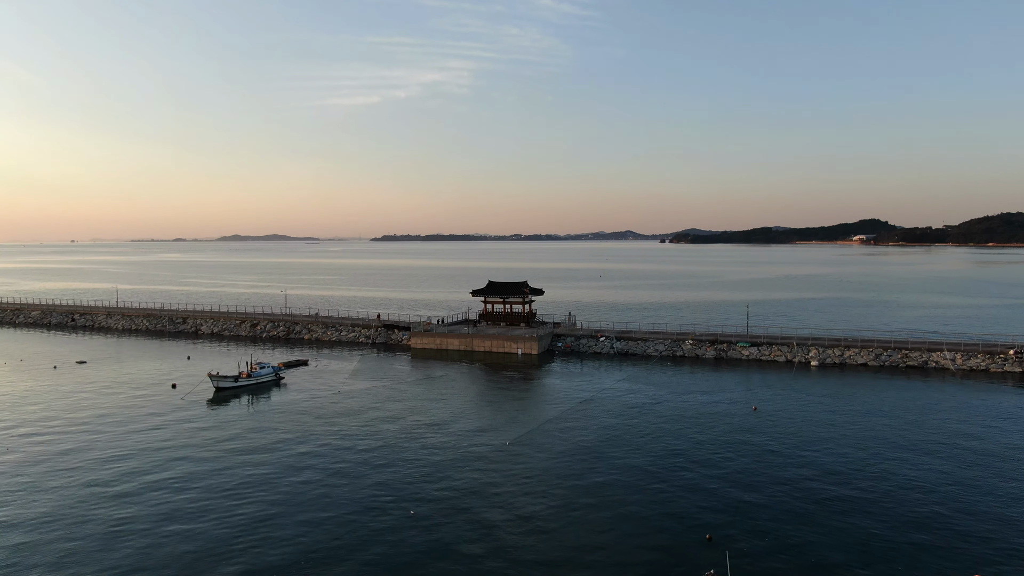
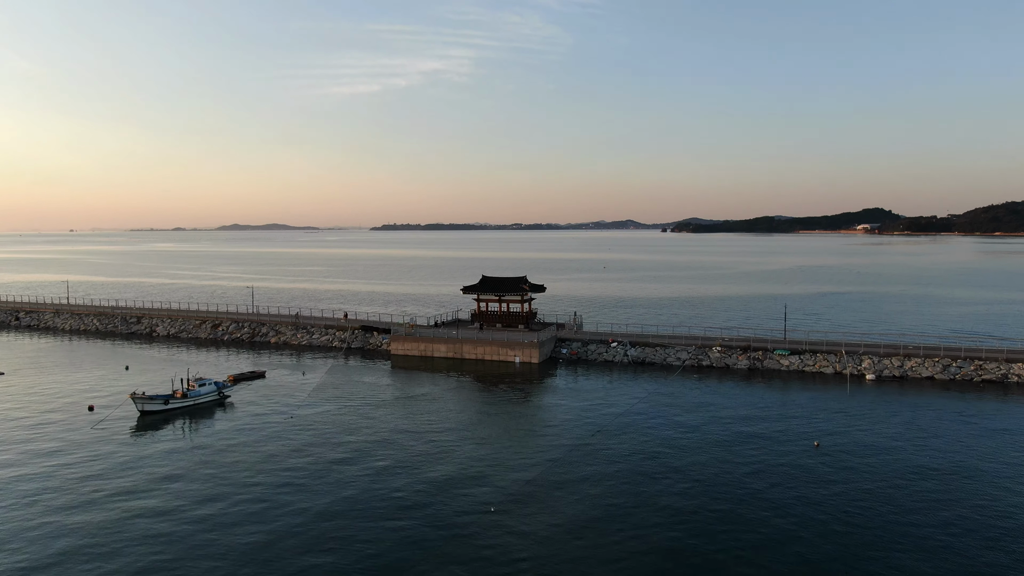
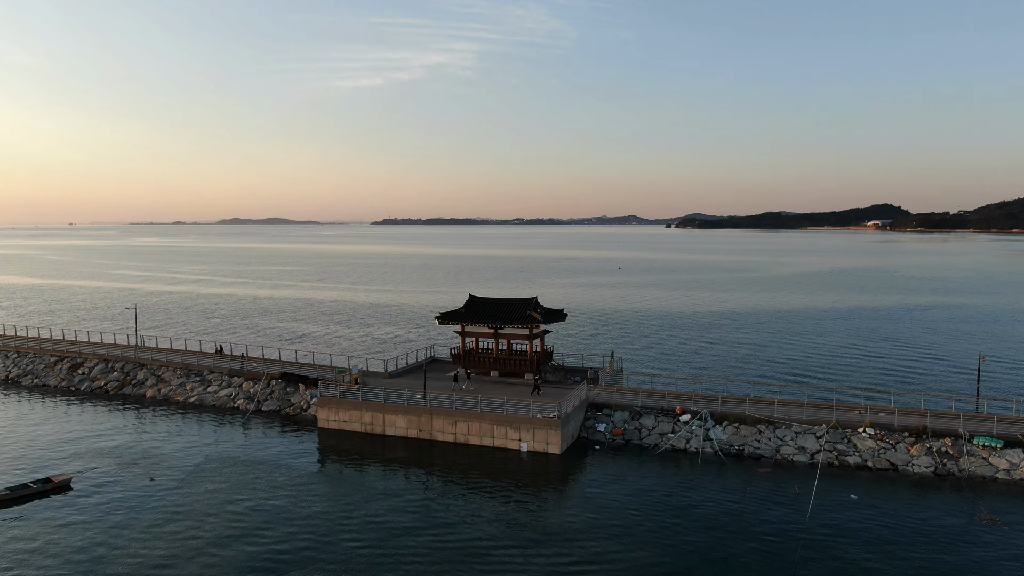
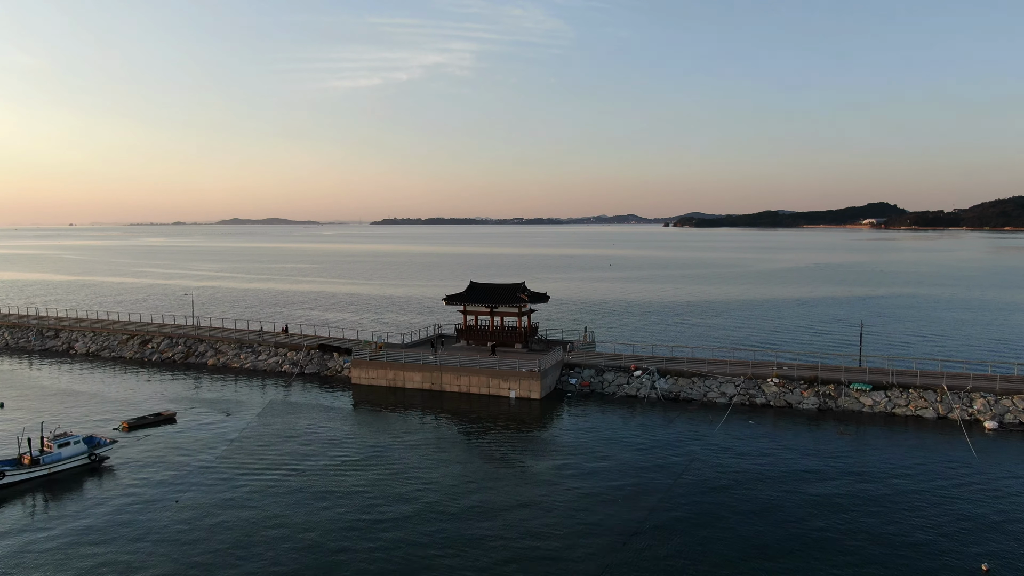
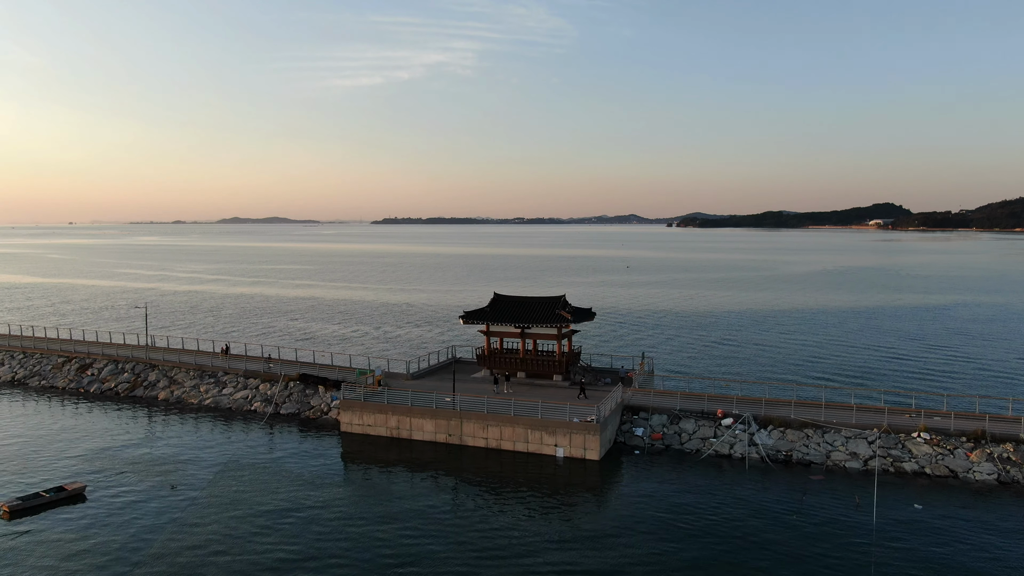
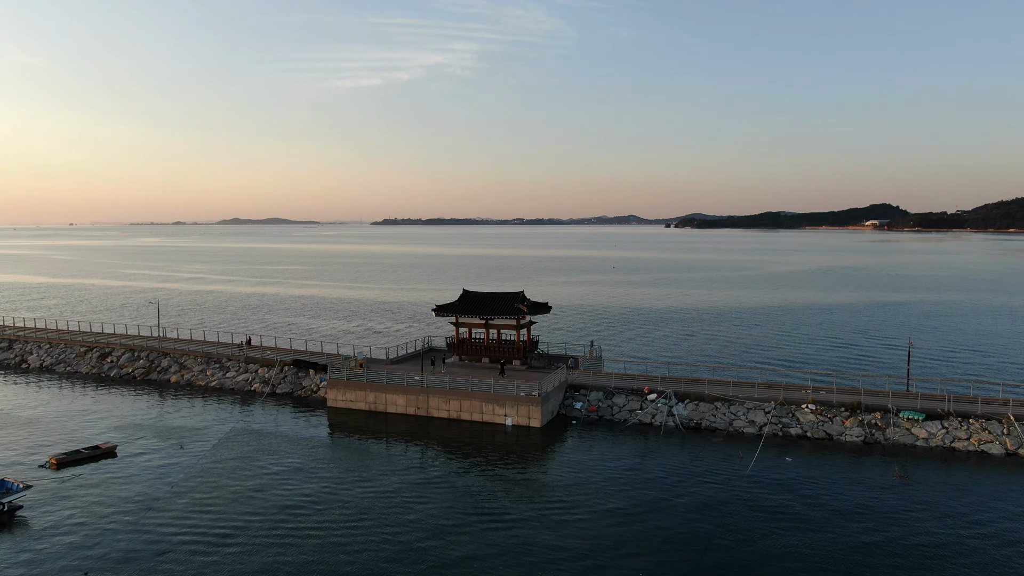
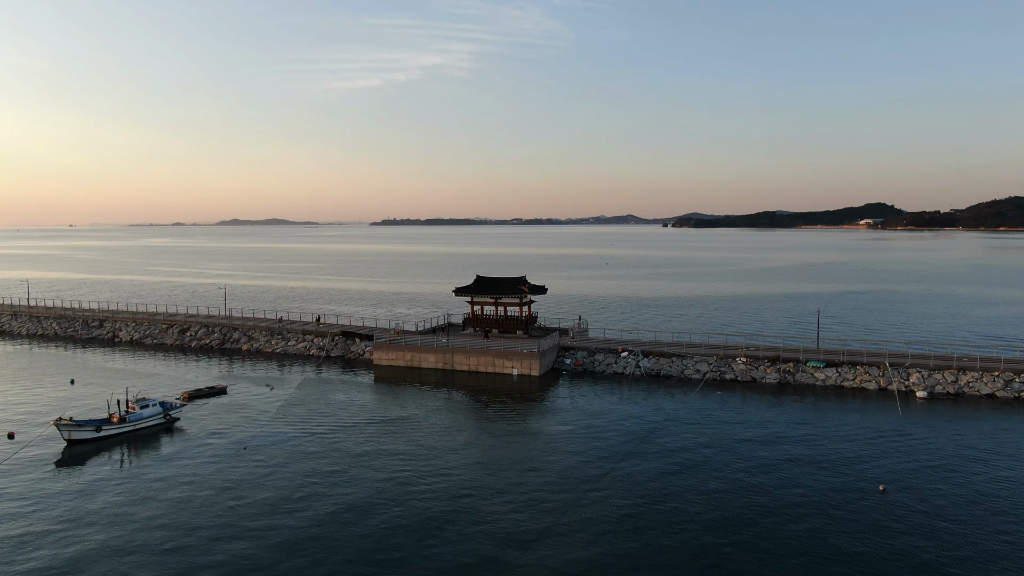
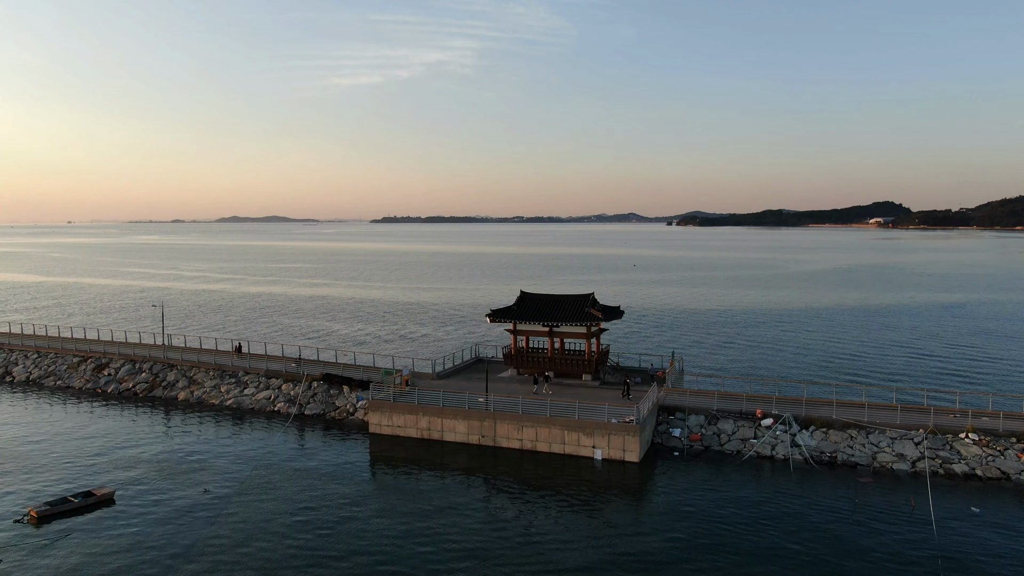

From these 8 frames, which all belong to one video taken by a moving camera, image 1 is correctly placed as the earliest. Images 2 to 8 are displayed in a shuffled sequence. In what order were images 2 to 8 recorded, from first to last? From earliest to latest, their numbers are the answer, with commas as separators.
2, 7, 4, 6, 3, 5, 8
